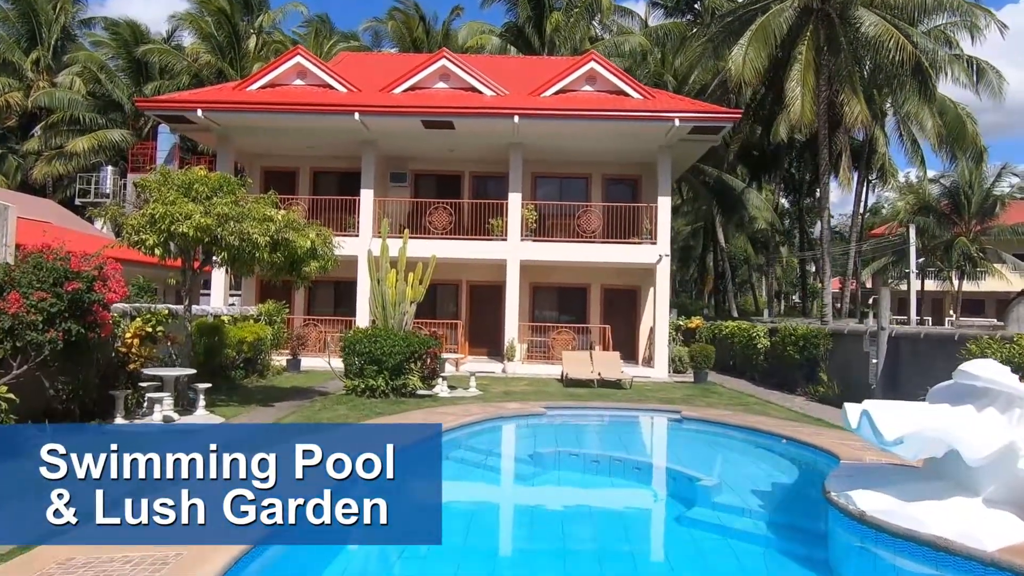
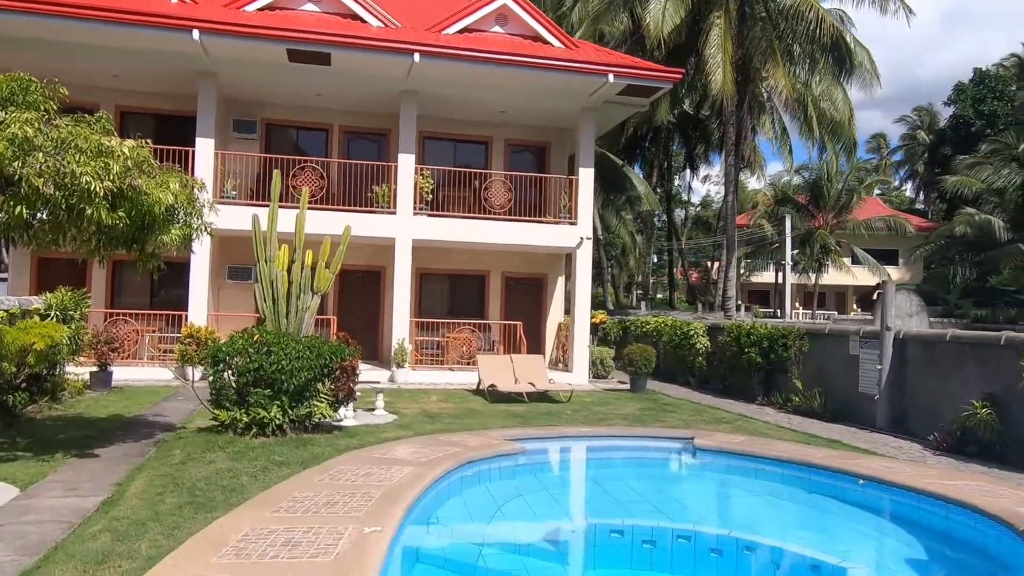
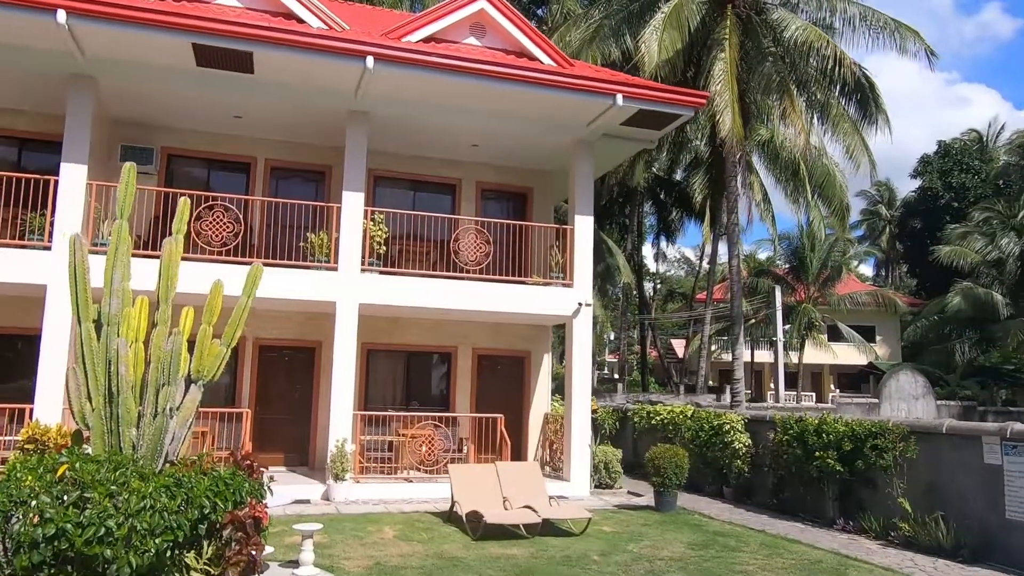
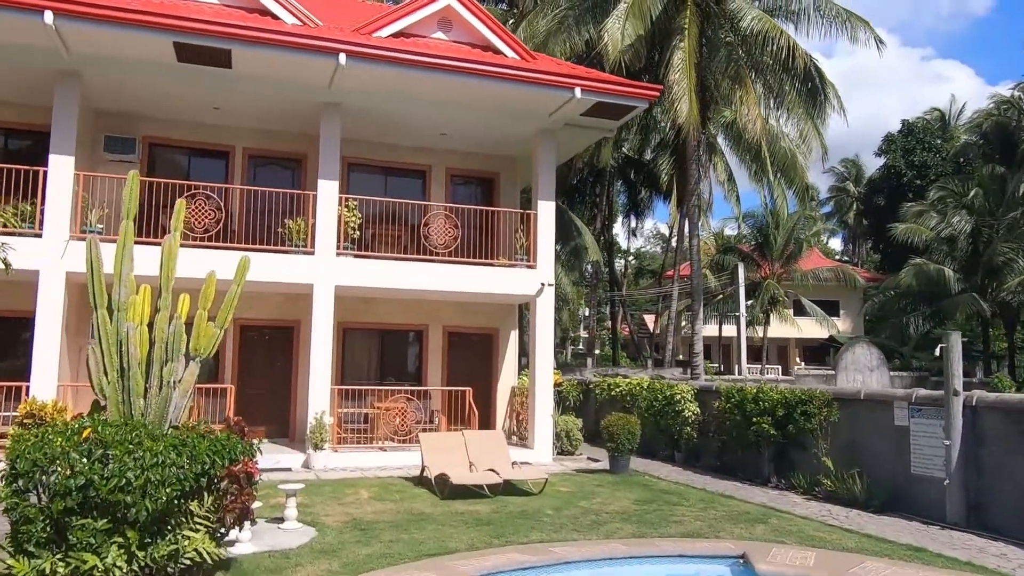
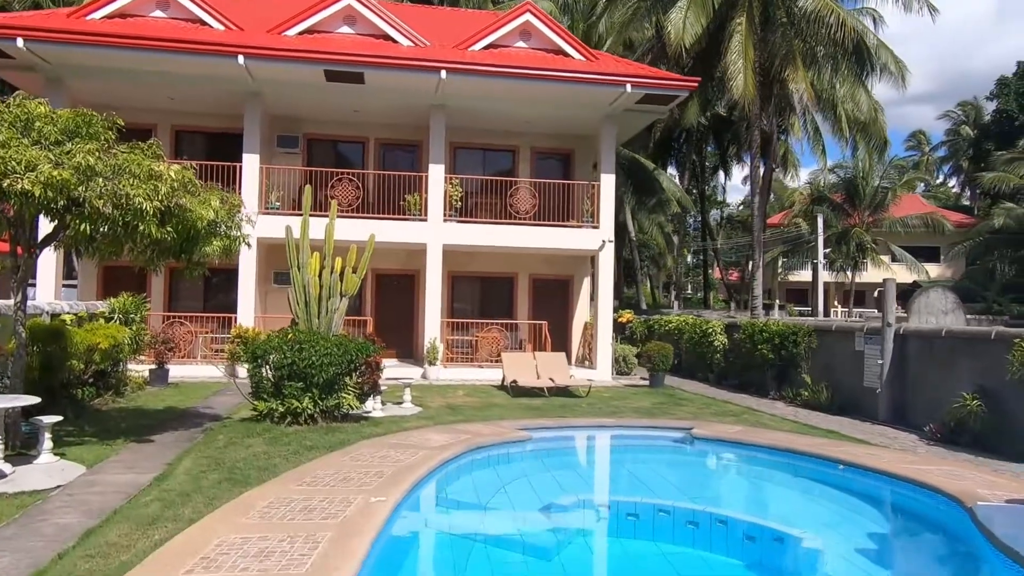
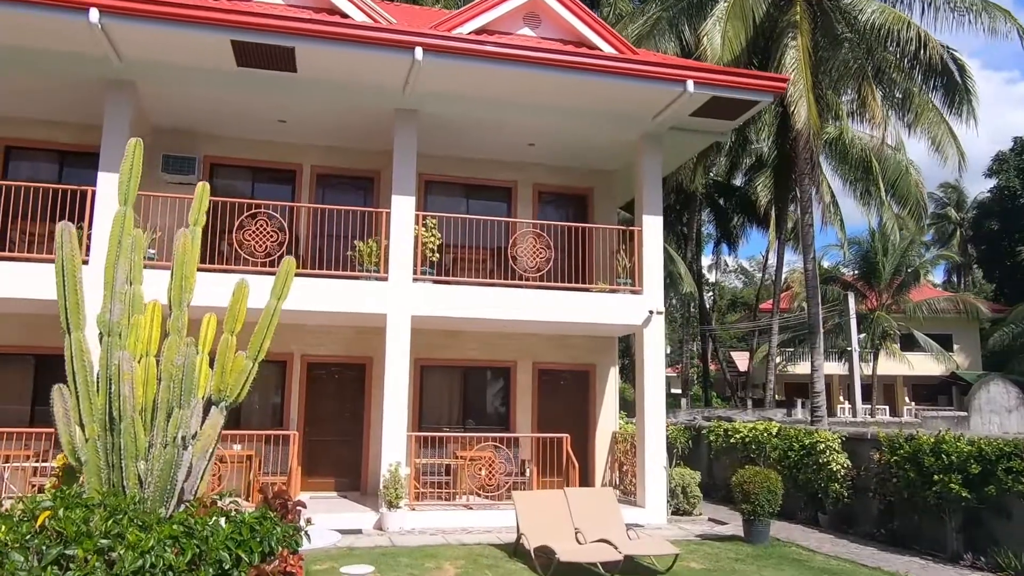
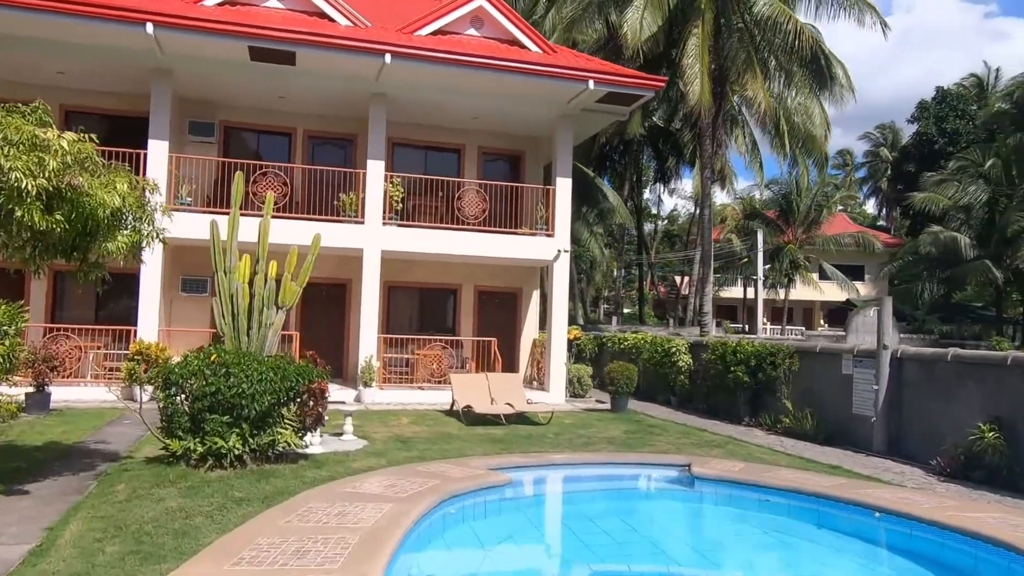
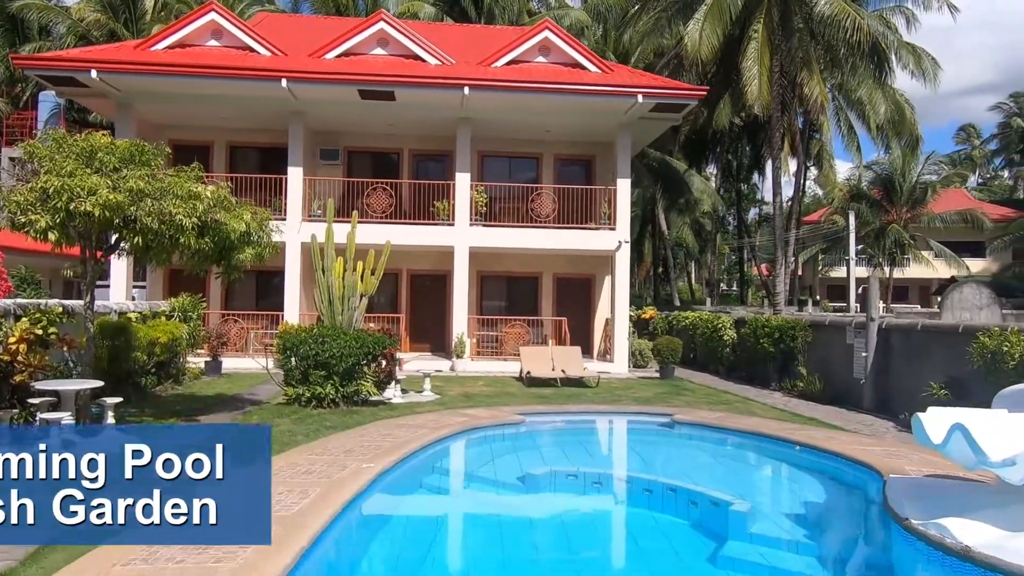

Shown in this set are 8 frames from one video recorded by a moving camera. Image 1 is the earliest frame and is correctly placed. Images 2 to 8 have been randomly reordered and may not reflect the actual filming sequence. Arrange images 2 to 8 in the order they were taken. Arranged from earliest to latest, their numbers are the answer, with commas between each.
8, 5, 2, 7, 4, 3, 6
